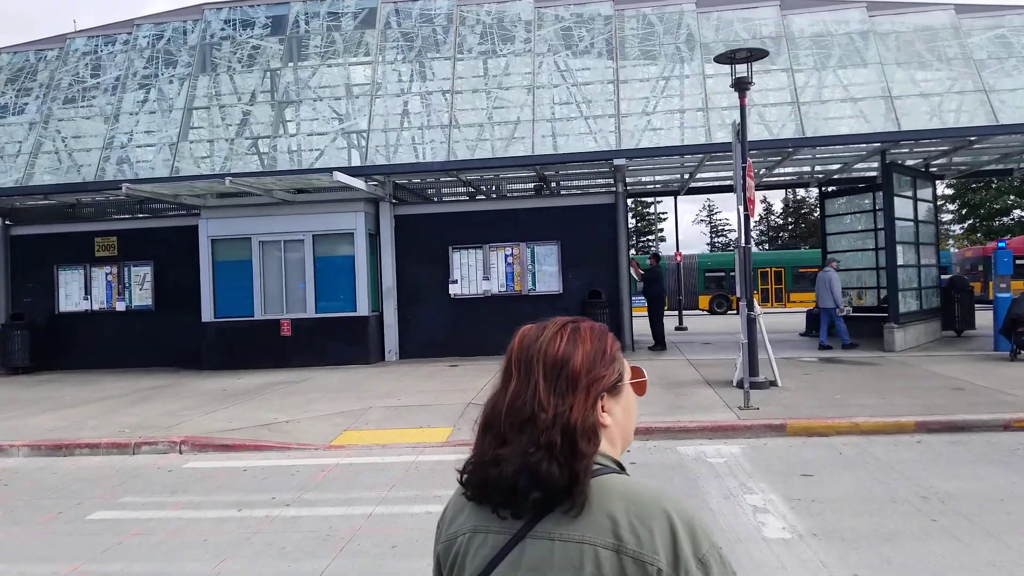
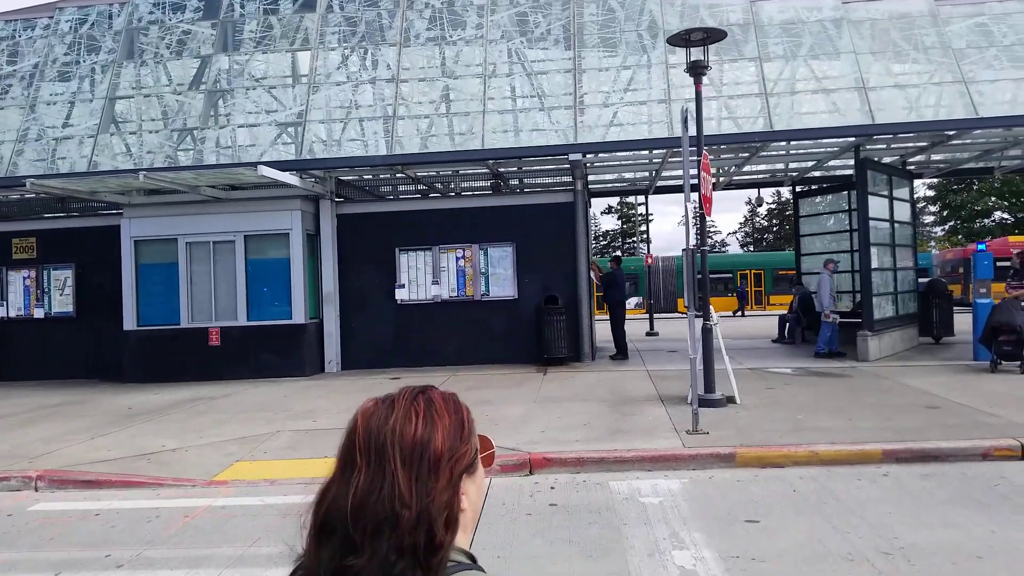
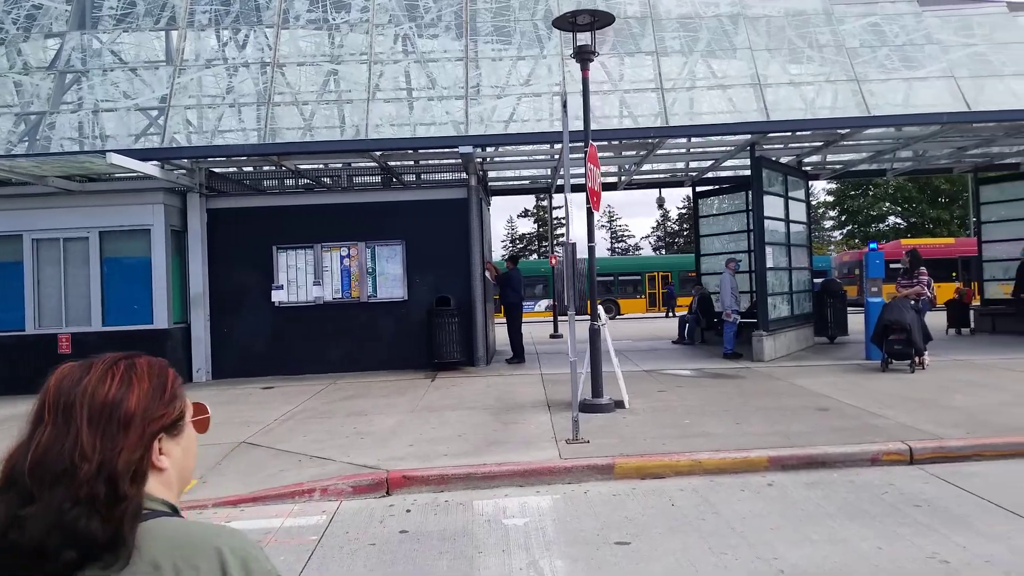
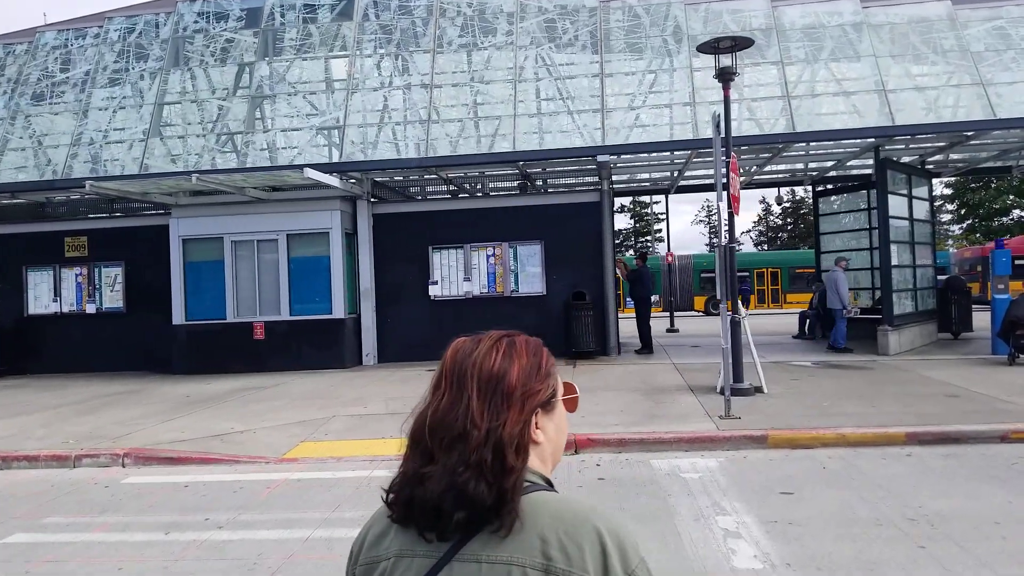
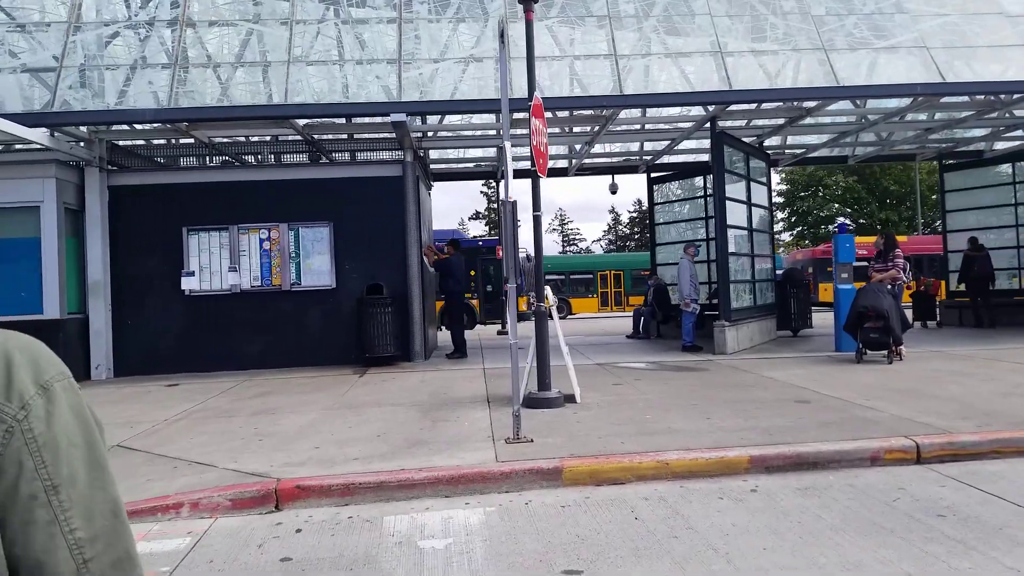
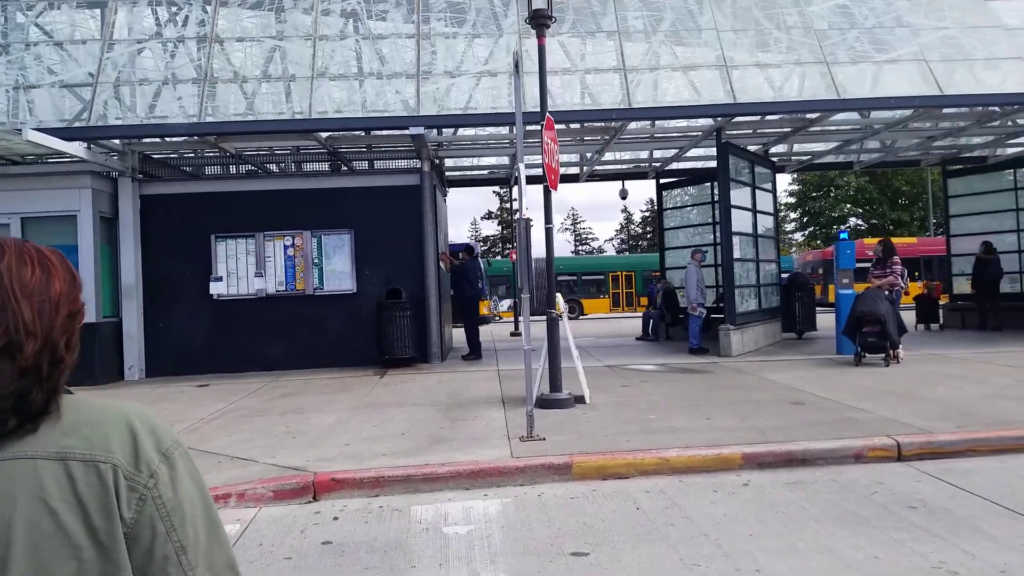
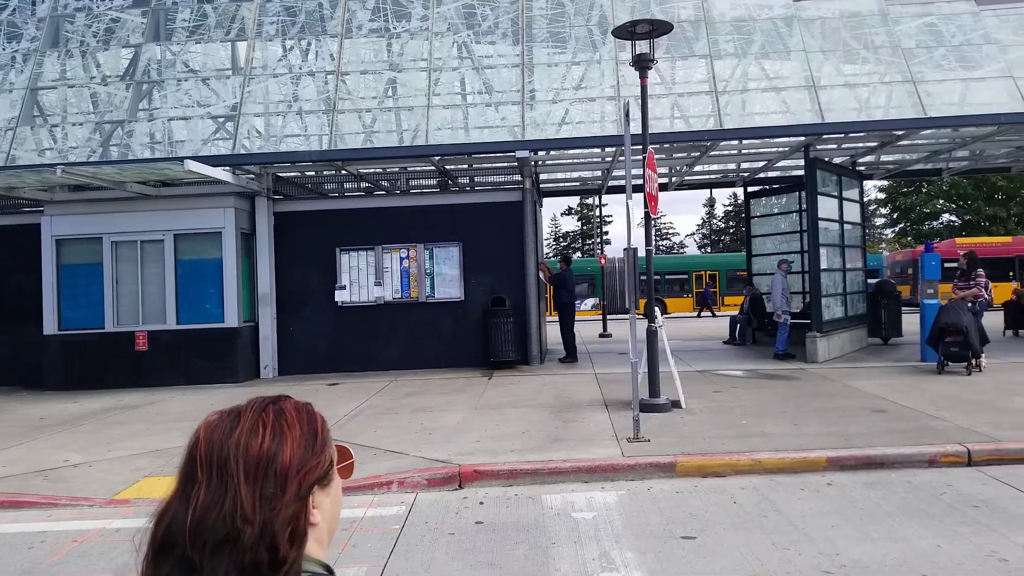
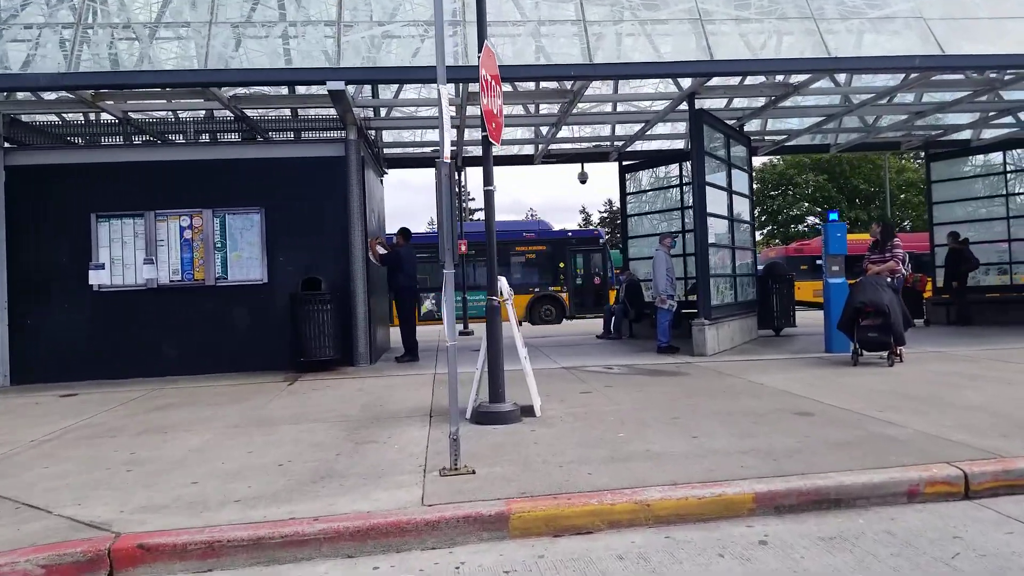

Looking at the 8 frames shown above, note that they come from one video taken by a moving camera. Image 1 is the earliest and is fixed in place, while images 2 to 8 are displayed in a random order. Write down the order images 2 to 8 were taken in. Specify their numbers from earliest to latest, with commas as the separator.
4, 2, 7, 3, 6, 5, 8
